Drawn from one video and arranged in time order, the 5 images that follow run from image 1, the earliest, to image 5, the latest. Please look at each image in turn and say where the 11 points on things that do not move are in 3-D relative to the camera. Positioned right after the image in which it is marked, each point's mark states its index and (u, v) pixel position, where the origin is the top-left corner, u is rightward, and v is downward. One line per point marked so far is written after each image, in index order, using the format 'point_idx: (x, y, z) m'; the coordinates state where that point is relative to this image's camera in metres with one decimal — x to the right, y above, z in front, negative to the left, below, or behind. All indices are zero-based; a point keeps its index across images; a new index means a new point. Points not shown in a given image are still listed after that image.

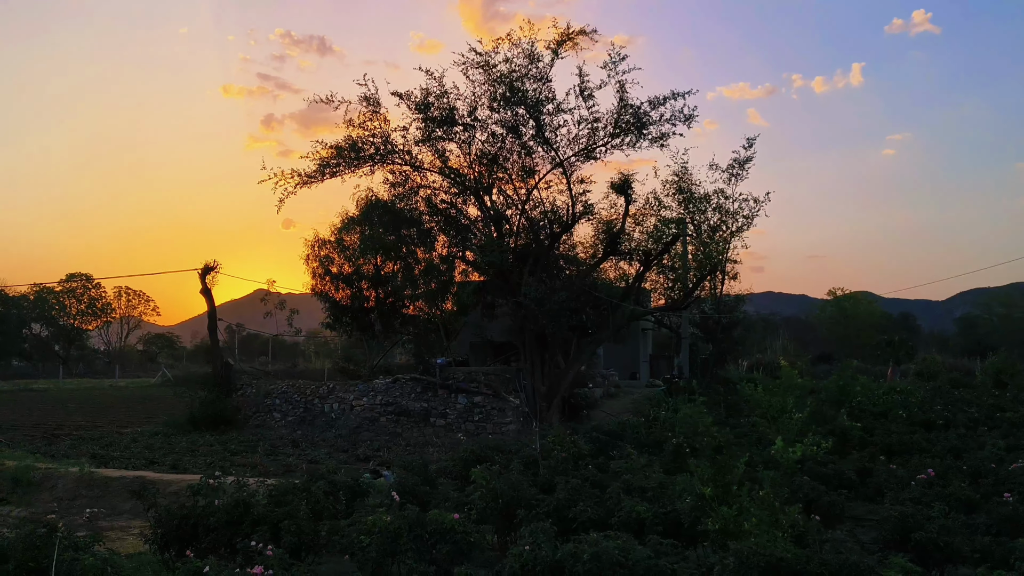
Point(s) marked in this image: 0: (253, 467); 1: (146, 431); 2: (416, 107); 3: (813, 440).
0: (-3.7, -2.6, +10.8) m
1: (-8.0, -3.1, +16.4) m
2: (-2.3, +4.3, +18.1) m
3: (+3.5, -1.7, +8.7) m
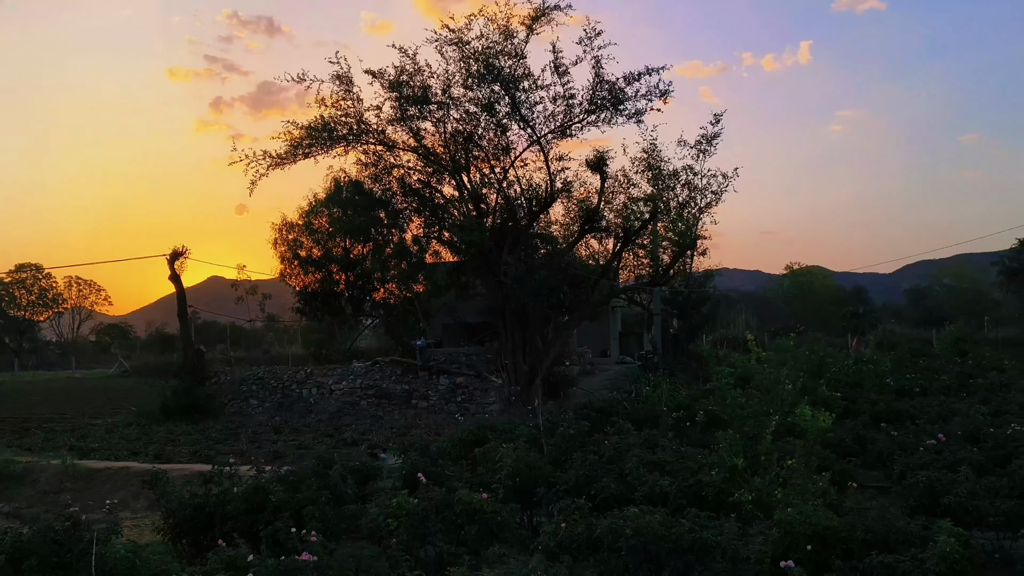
0: (-3.8, -2.4, +10.6) m
1: (-8.3, -2.8, +15.9) m
2: (-2.9, +4.8, +17.7) m
3: (+3.5, -1.4, +8.8) m
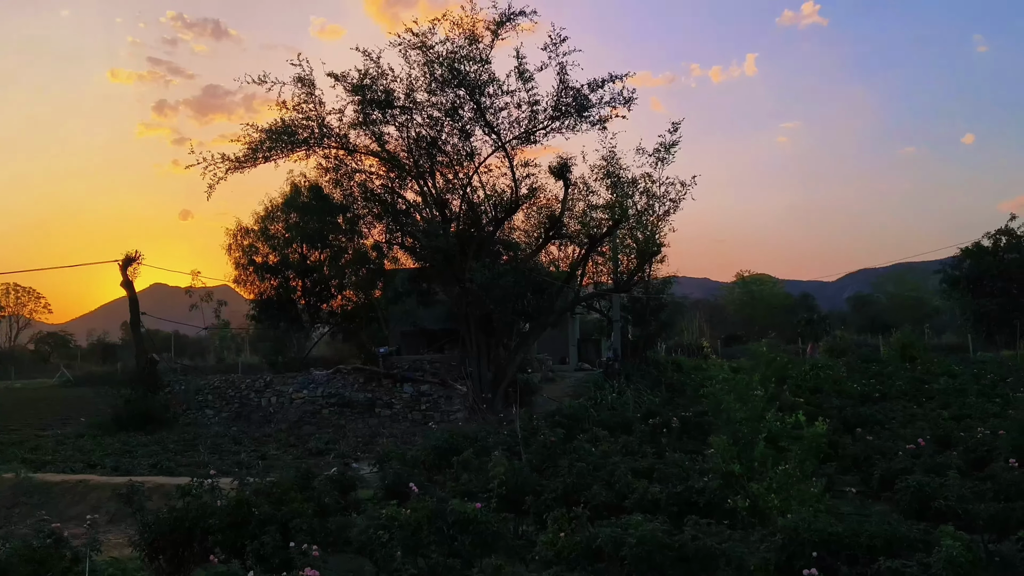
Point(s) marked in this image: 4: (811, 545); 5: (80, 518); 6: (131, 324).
0: (-4.2, -2.5, +10.3) m
1: (-9.0, -2.9, +15.3) m
2: (-3.7, +4.6, +17.5) m
3: (+3.2, -1.5, +8.9) m
4: (+1.6, -1.3, +3.9) m
5: (-4.6, -2.4, +7.9) m
6: (-8.9, -0.8, +17.6) m
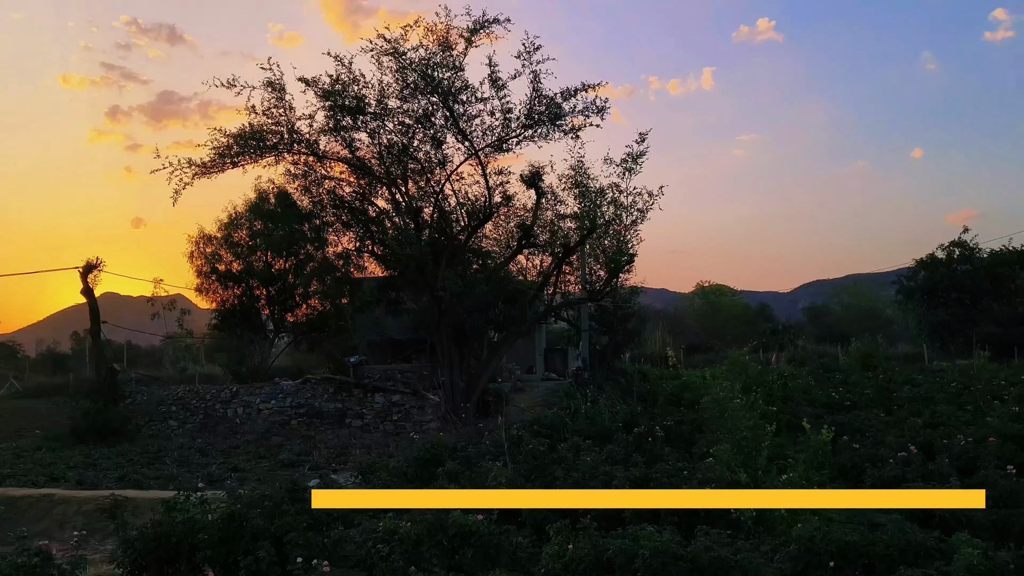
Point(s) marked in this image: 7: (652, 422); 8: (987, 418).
0: (-4.5, -2.6, +9.9) m
1: (-9.5, -3.1, +14.7) m
2: (-4.3, +4.4, +17.3) m
3: (+3.0, -1.6, +9.0) m
4: (+1.6, -1.4, +3.9) m
5: (-4.7, -2.5, +7.5) m
6: (-9.5, -1.0, +17.1) m
7: (+2.1, -2.0, +11.0) m
8: (+6.3, -1.7, +10.0) m
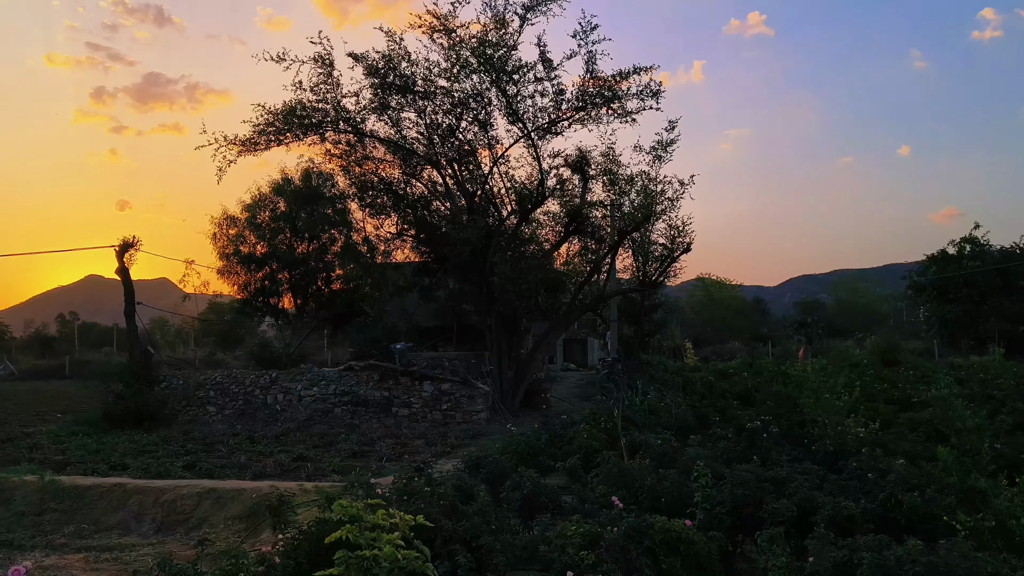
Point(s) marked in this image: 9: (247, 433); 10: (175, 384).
0: (-3.3, -2.3, +9.4) m
1: (-8.5, -2.7, +14.1) m
2: (-3.2, +4.8, +16.7) m
3: (+4.2, -1.5, +8.6) m
4: (+2.9, -1.3, +3.5) m
5: (-3.5, -2.2, +7.0) m
6: (-8.5, -0.6, +16.5) m
7: (+3.2, -1.8, +10.6) m
8: (+7.5, -1.6, +9.6) m
9: (-5.0, -2.8, +14.3) m
10: (-7.7, -2.2, +17.1) m
